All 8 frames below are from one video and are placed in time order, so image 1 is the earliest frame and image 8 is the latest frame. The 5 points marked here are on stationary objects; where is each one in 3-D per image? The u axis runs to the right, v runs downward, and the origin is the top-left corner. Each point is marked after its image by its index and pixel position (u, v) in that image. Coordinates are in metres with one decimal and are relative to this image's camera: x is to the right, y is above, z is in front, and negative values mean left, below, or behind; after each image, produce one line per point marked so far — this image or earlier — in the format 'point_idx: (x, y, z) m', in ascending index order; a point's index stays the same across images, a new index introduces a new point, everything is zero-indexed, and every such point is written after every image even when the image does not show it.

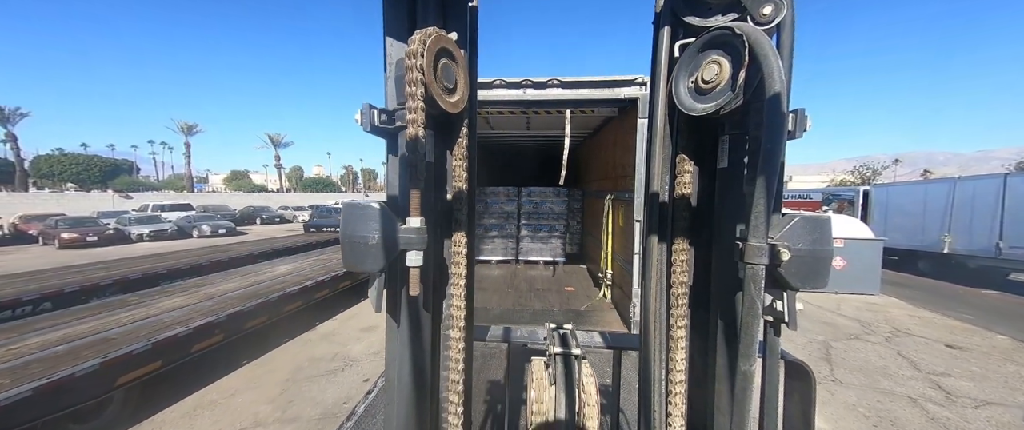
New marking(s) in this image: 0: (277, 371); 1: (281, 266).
0: (-2.6, -1.7, +3.5) m
1: (-3.8, -0.8, +5.3) m
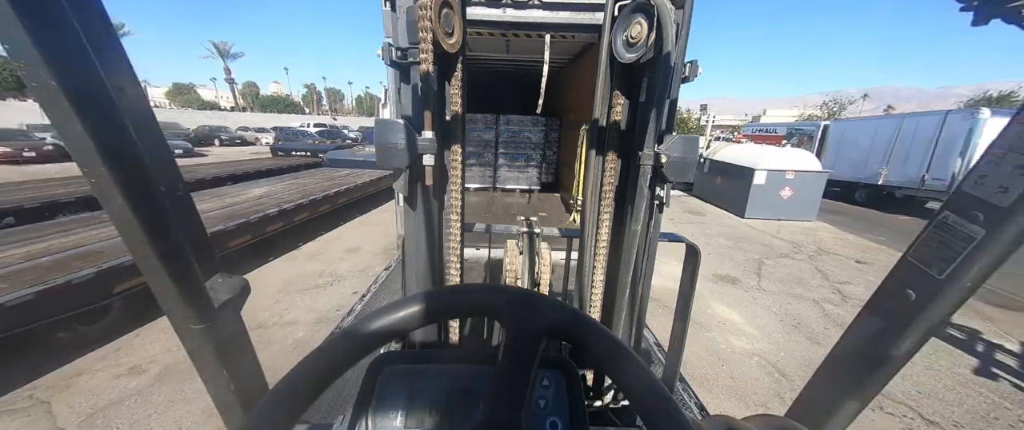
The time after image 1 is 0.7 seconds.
0: (-2.9, -0.8, +3.8) m
1: (-4.2, +0.4, +5.2) m
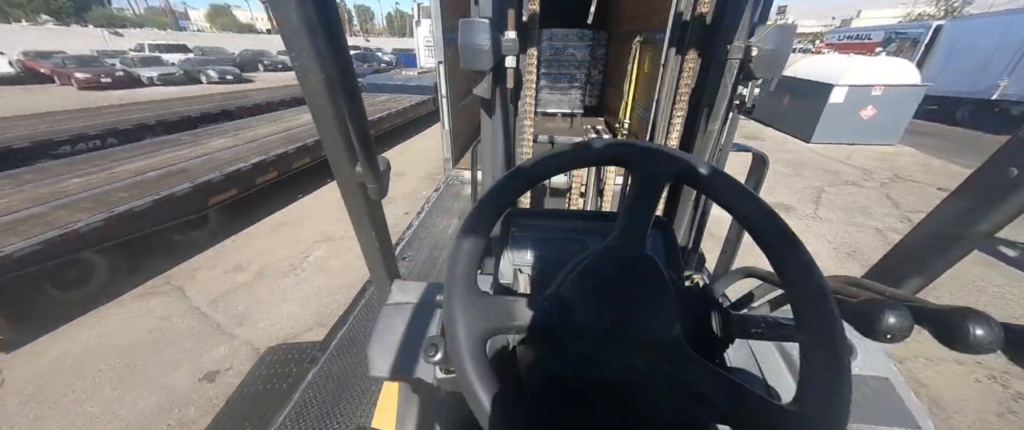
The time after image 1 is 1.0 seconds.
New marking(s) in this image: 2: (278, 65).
0: (-2.4, +0.2, +4.1) m
1: (-3.5, +1.7, +5.3) m
2: (-12.5, +7.8, +16.6) m
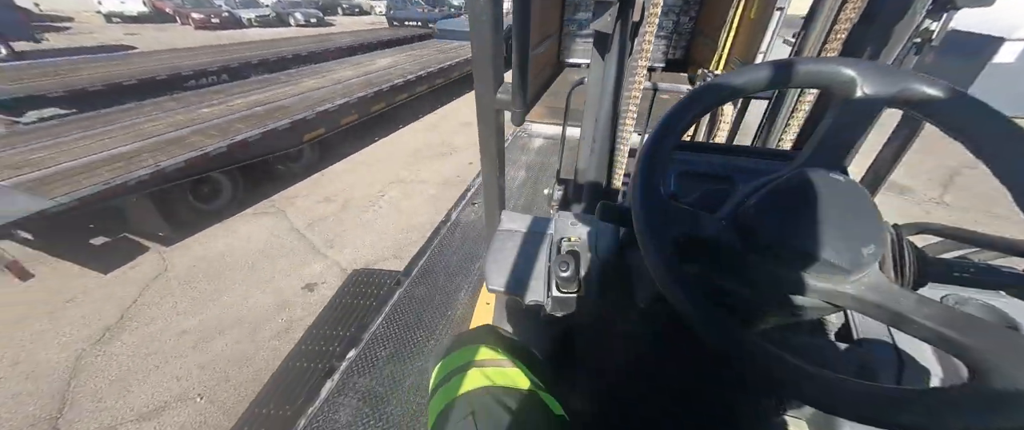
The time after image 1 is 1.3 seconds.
0: (-1.5, +0.9, +4.4) m
1: (-2.3, +2.7, +5.5) m
2: (-9.0, +10.9, +17.0) m
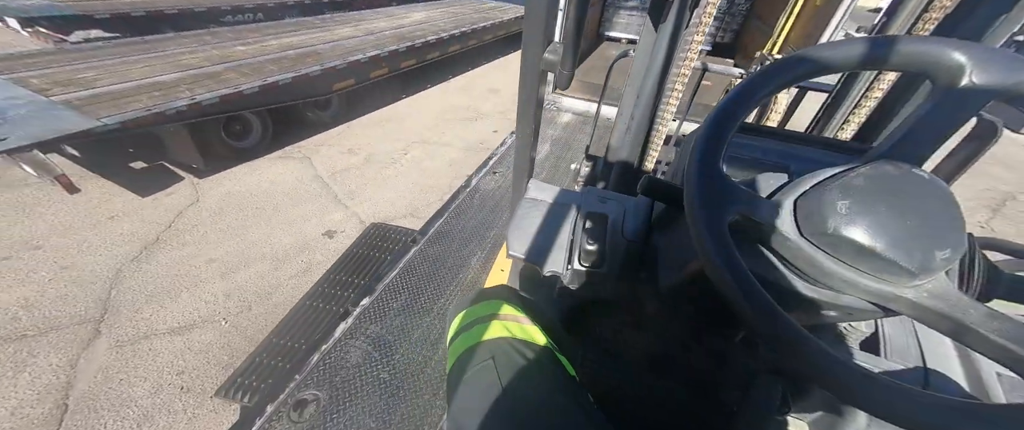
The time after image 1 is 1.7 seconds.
0: (-1.2, +1.5, +4.3) m
1: (-1.7, +3.4, +5.3) m
2: (-6.7, +13.2, +16.4) m
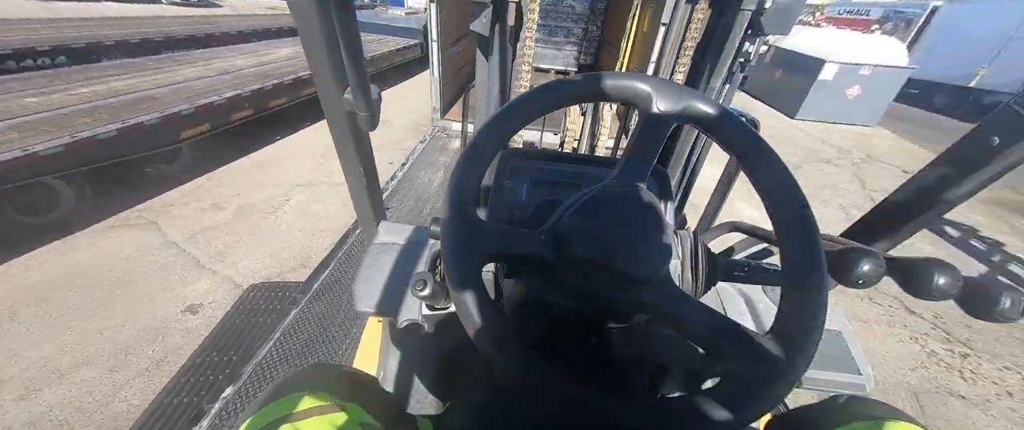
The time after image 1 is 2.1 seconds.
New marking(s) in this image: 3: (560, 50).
0: (-2.6, +0.9, +4.0) m
1: (-3.7, +2.6, +4.9) m
2: (-12.7, +10.5, +14.9) m
3: (+0.7, +2.6, +4.8) m
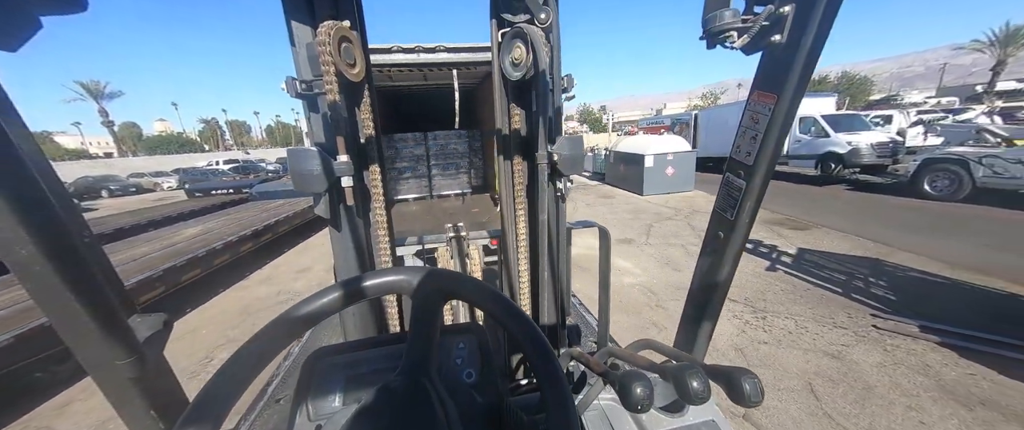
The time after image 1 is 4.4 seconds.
0: (-3.7, -1.2, +4.1) m
1: (-5.3, -0.2, +5.2) m
2: (-17.7, +1.4, +14.6) m
3: (-1.1, +0.7, +6.2) m
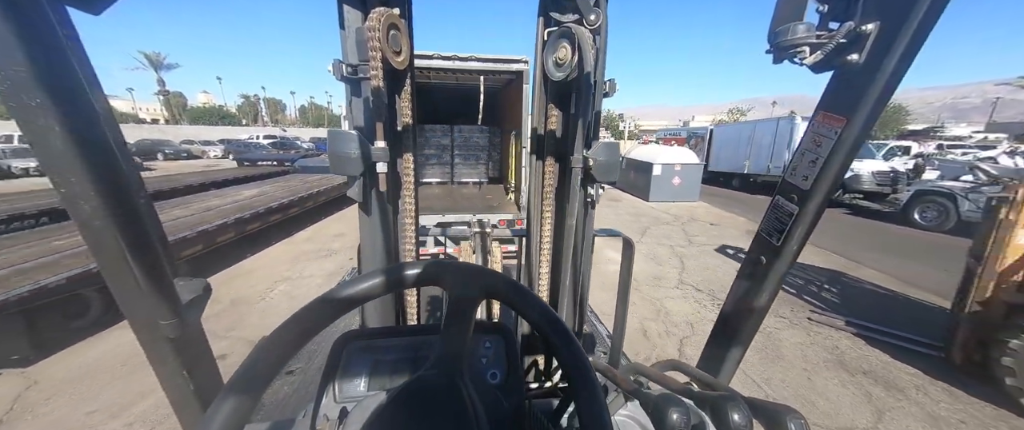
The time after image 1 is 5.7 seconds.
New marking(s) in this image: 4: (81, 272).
0: (-3.6, -0.6, +5.0) m
1: (-5.2, +0.5, +6.2) m
2: (-16.9, +3.3, +16.1) m
3: (-0.9, +1.0, +7.0) m
4: (-4.0, -0.5, +2.9) m
